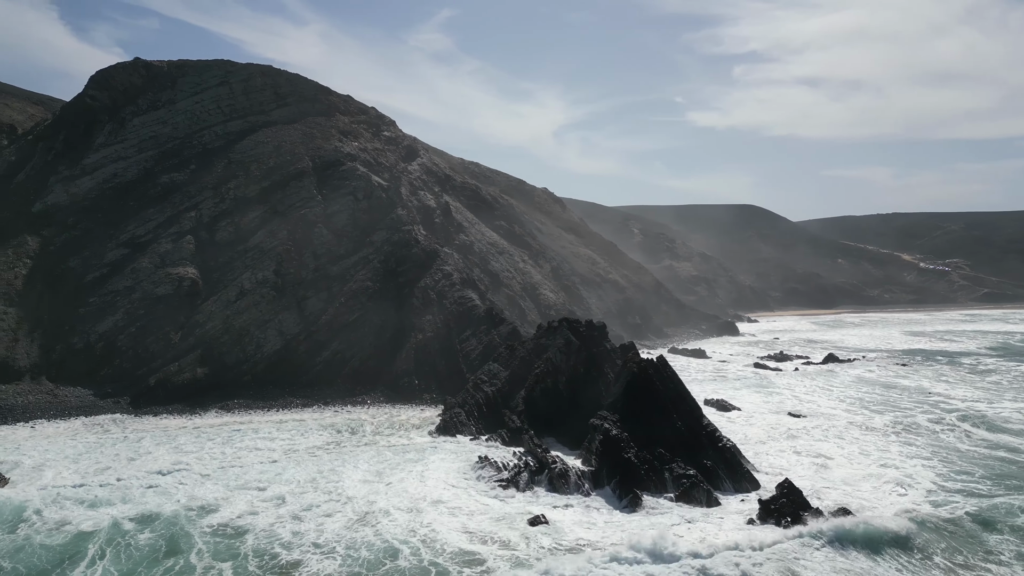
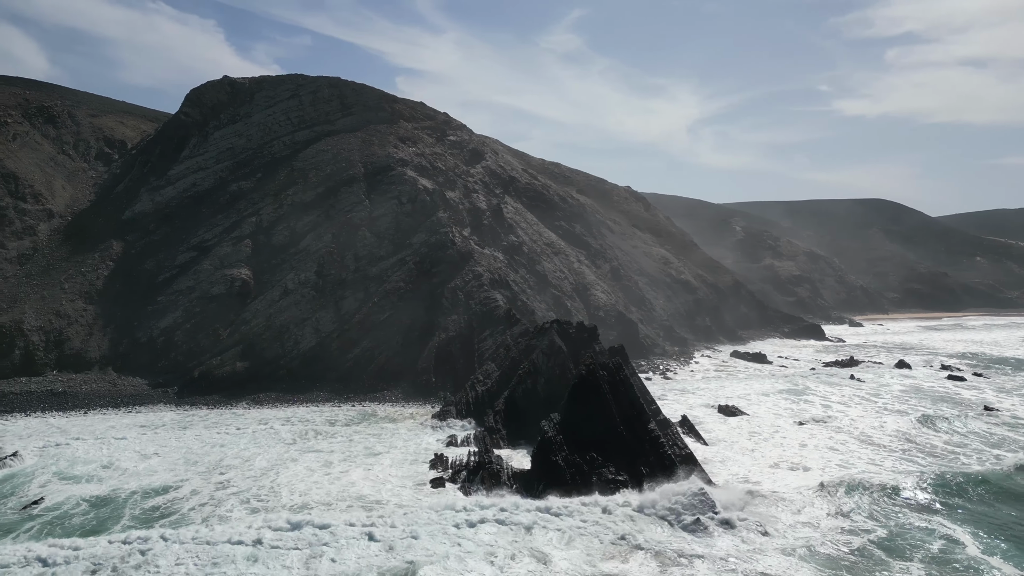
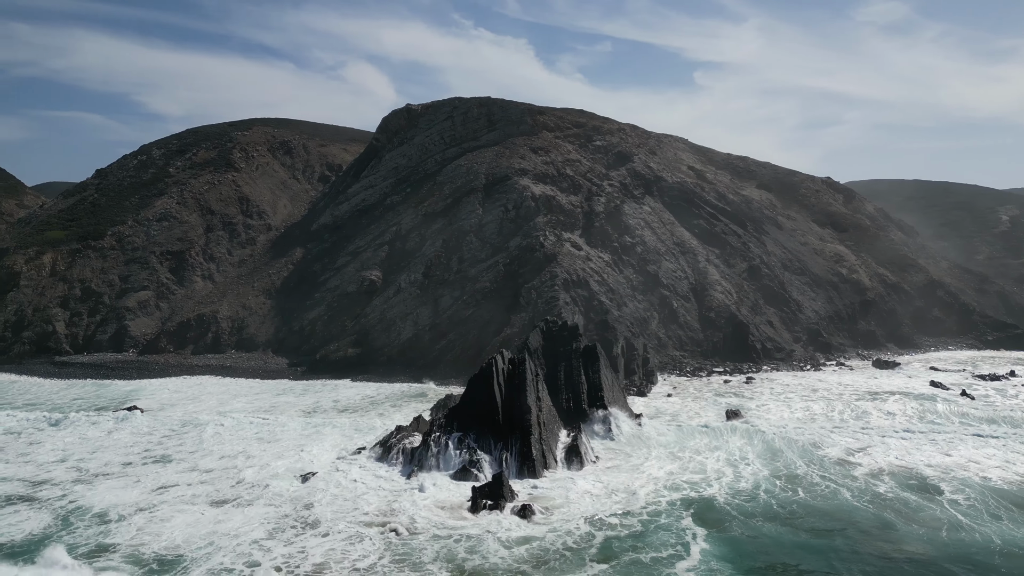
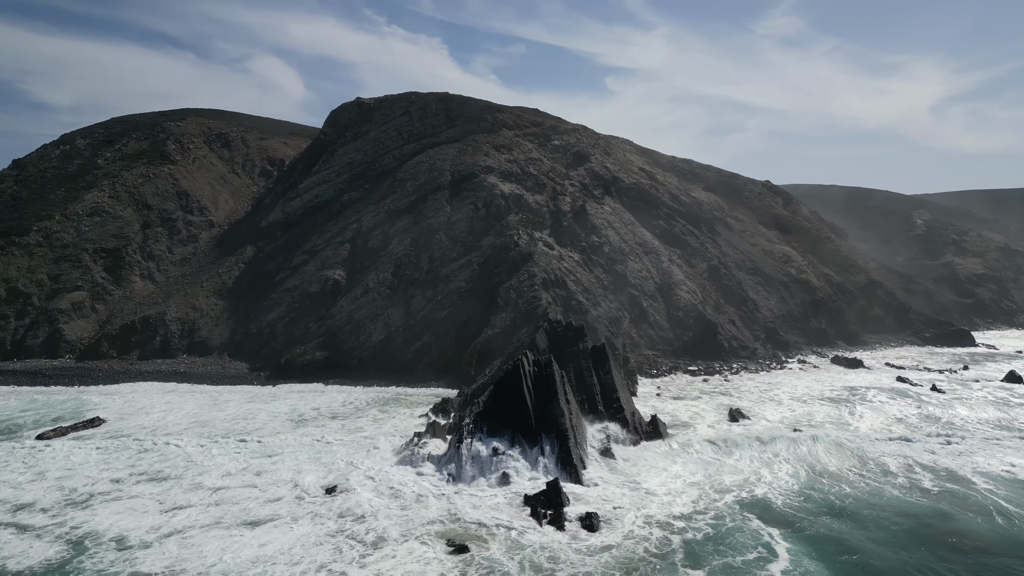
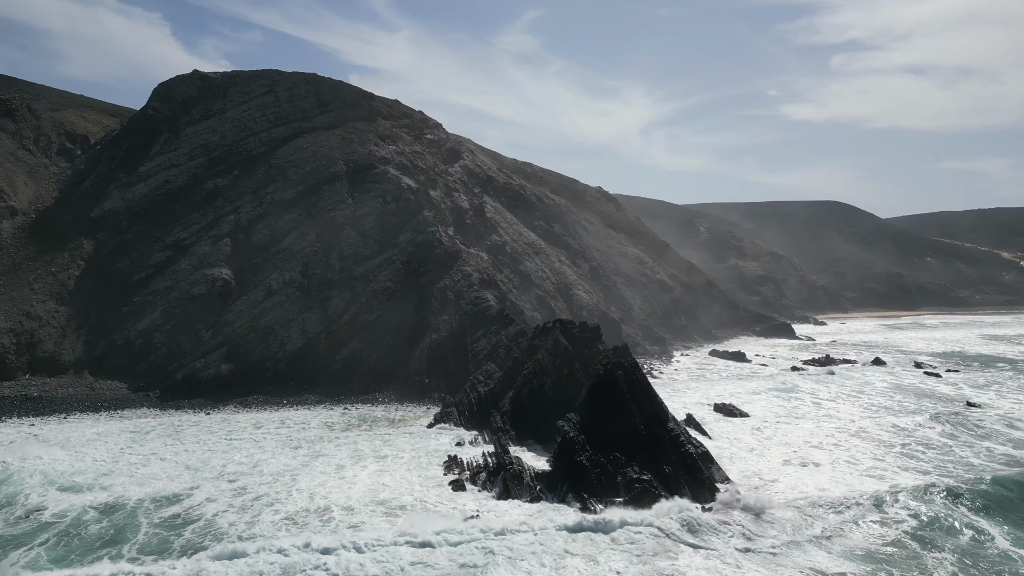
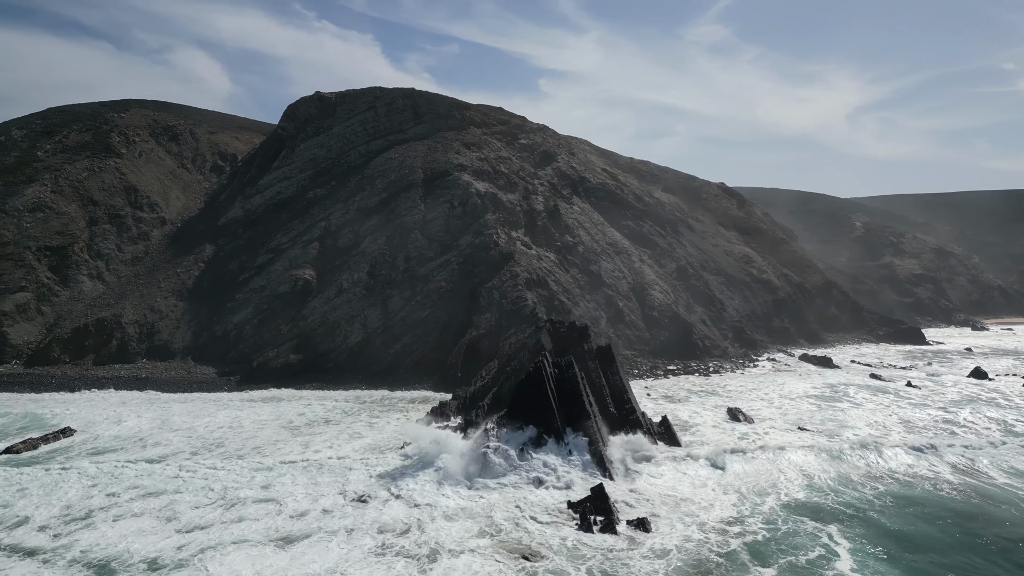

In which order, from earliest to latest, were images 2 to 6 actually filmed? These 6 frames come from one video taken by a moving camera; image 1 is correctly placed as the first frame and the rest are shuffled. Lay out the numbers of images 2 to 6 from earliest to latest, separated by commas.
5, 2, 6, 4, 3
